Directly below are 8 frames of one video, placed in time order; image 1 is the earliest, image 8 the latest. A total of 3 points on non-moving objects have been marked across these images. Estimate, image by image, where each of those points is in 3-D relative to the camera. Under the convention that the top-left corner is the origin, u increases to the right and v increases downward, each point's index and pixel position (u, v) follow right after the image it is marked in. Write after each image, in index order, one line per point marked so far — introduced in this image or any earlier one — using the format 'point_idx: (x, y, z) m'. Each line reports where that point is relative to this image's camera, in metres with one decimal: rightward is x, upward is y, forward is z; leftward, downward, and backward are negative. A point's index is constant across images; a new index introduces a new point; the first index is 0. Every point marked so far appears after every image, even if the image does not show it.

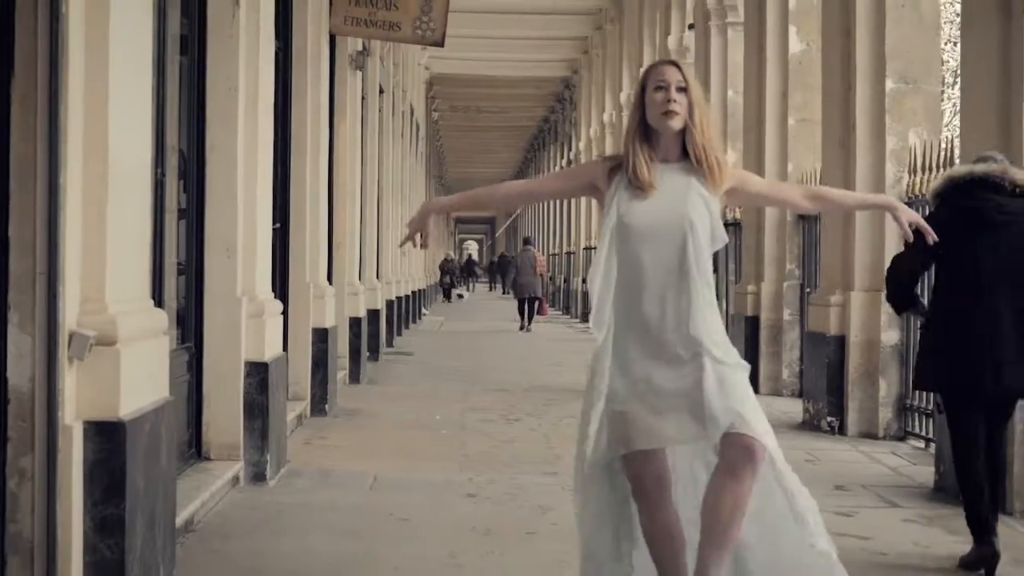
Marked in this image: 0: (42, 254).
0: (-1.0, +0.1, +3.6) m
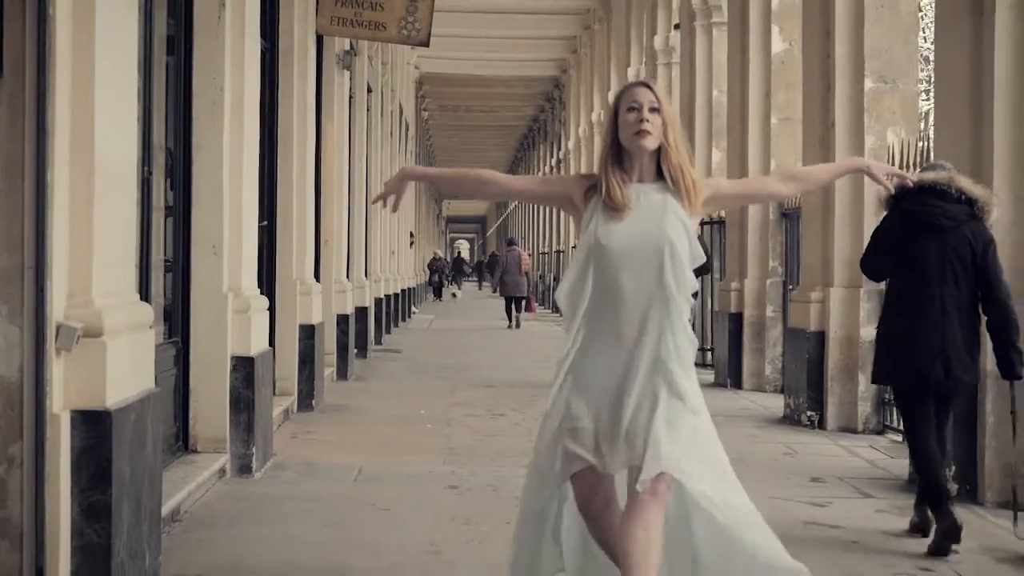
0: (-1.1, +0.1, +3.8) m
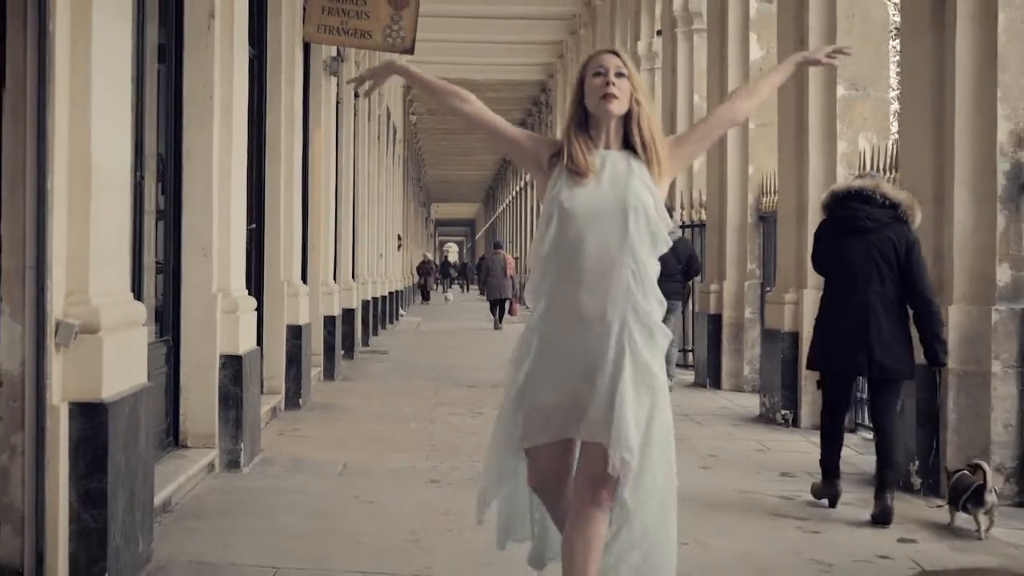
0: (-1.2, +0.1, +4.0) m
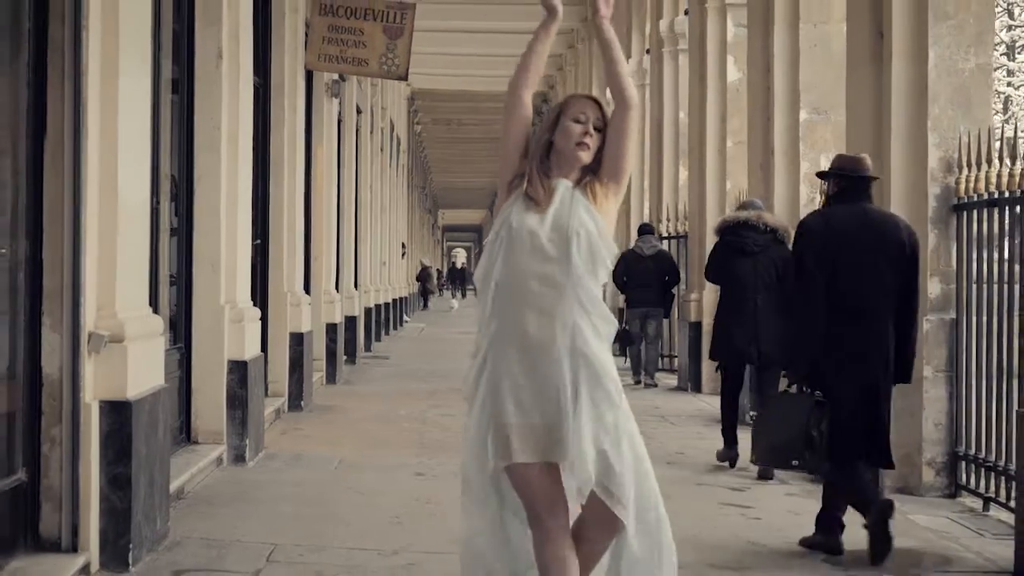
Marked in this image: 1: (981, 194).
0: (-1.3, 0.0, +4.7) m
1: (+2.0, +0.4, +7.0) m
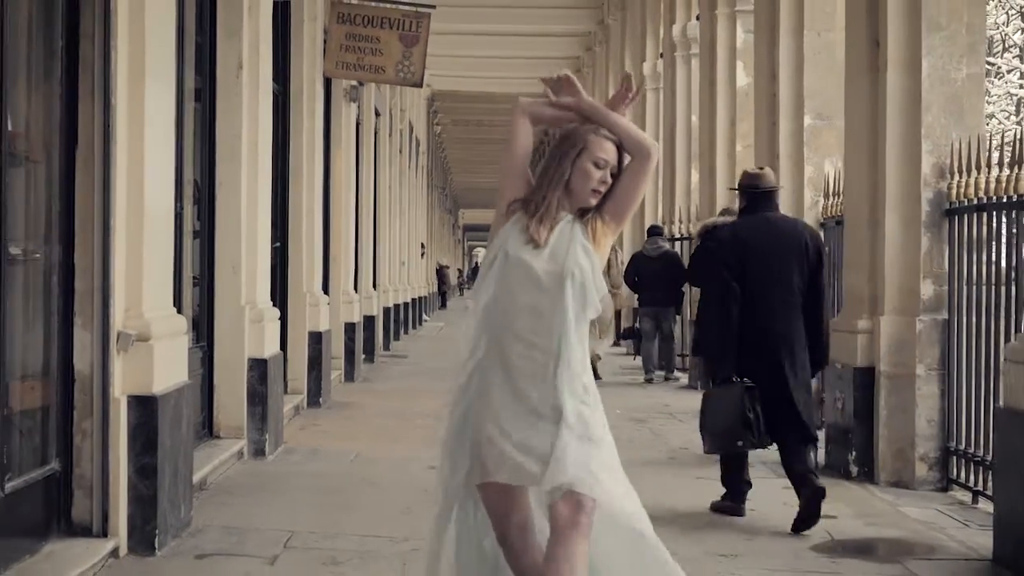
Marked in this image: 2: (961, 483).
0: (-1.3, 0.0, +5.1) m
1: (+2.0, +0.4, +7.3) m
2: (+2.0, -0.9, +7.4) m
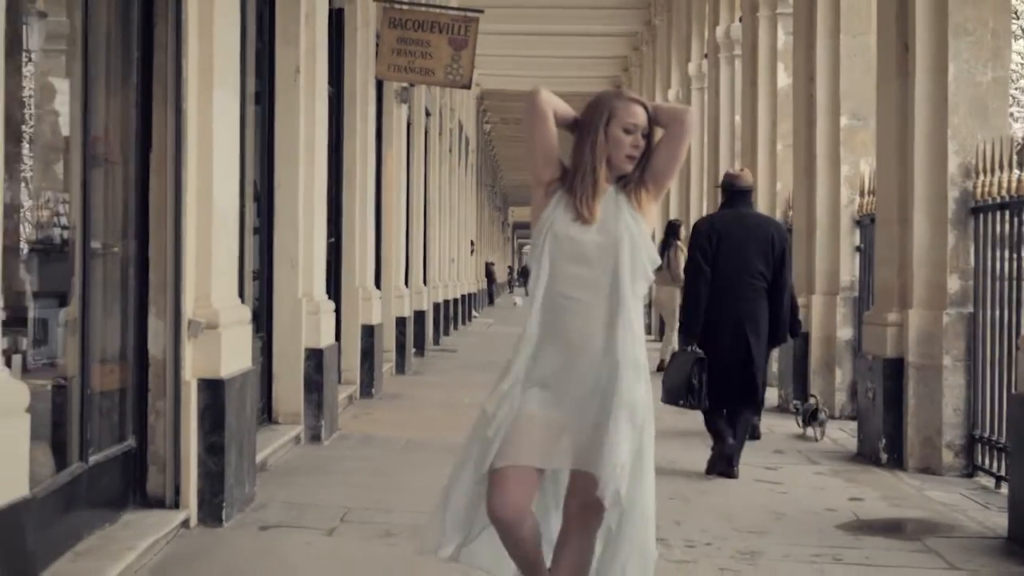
0: (-1.1, +0.1, +5.5) m
1: (+2.2, +0.4, +7.7) m
2: (+2.2, -0.8, +7.8) m
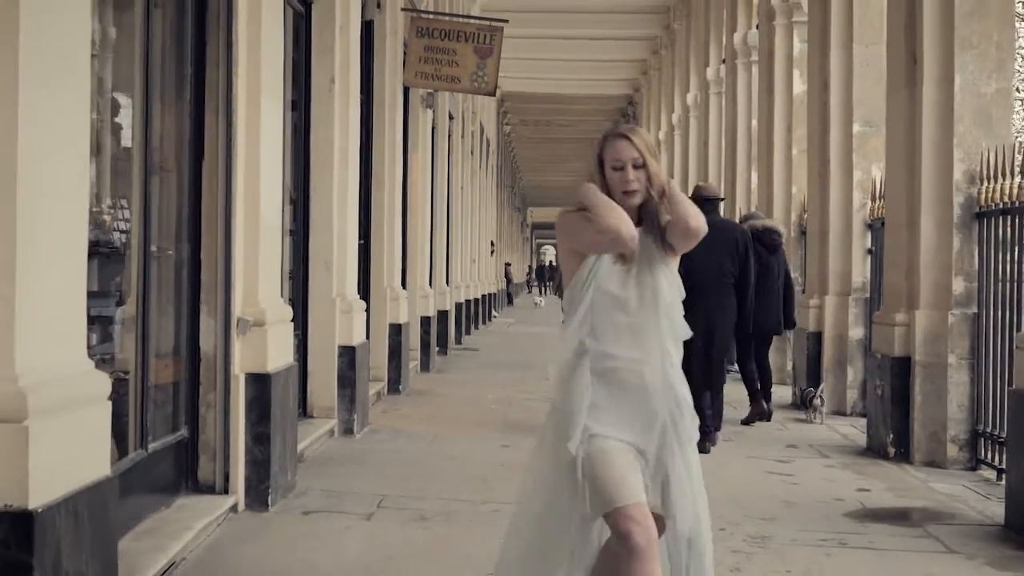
0: (-1.0, +0.1, +5.9) m
1: (+2.3, +0.4, +8.0) m
2: (+2.3, -0.9, +8.1) m
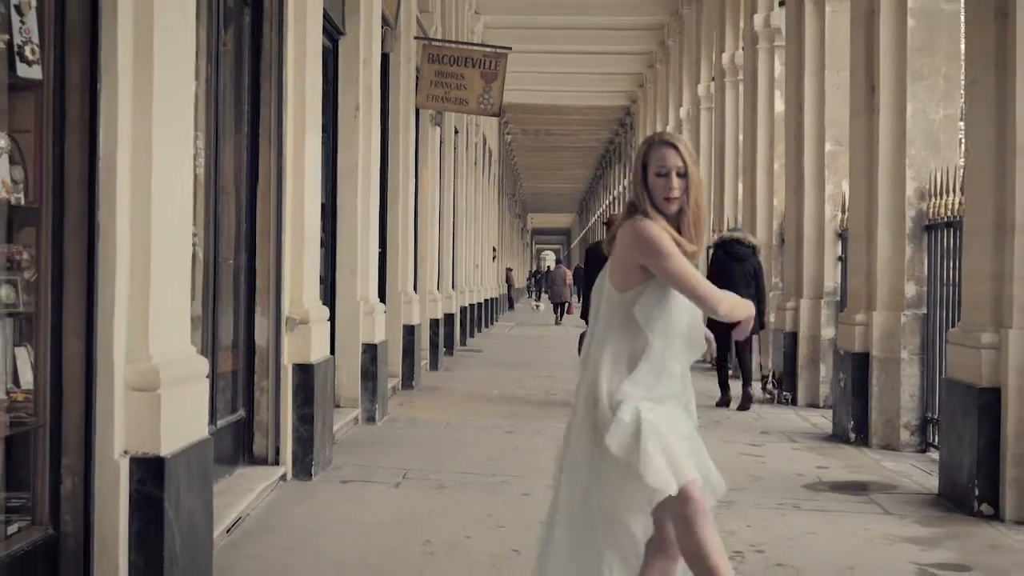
0: (-1.0, 0.0, +7.0) m
1: (+2.4, +0.4, +9.1) m
2: (+2.4, -0.9, +9.2) m
